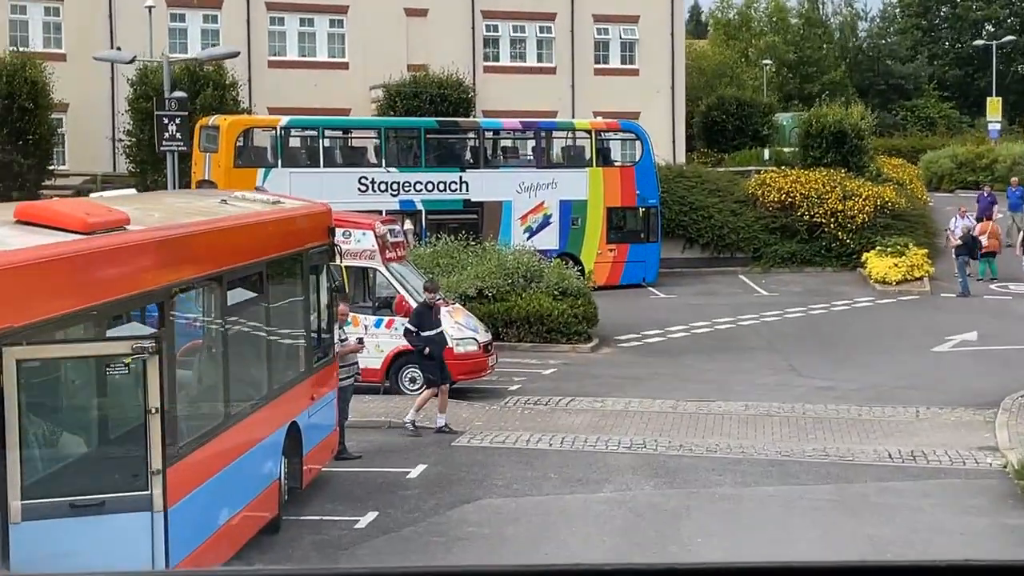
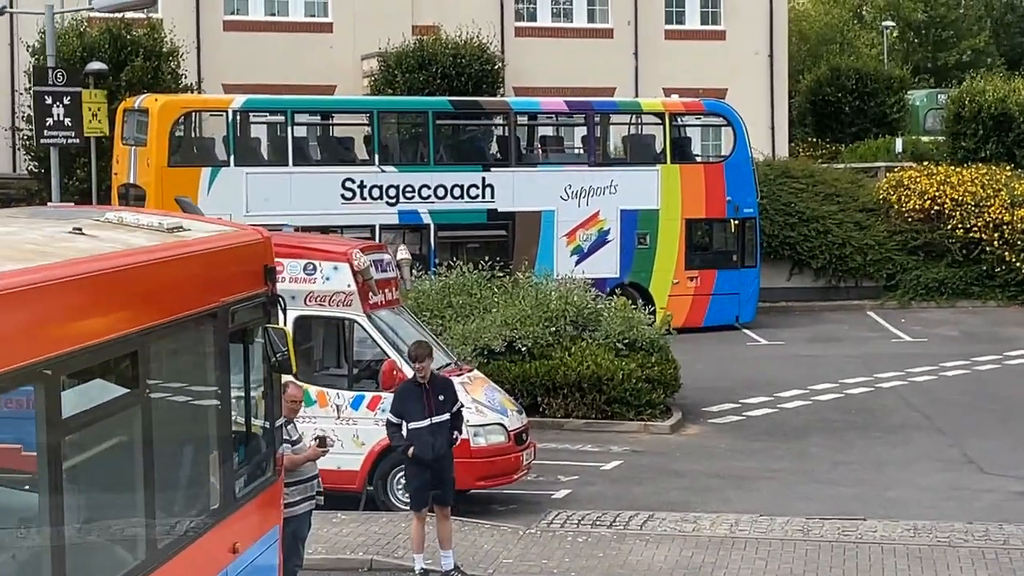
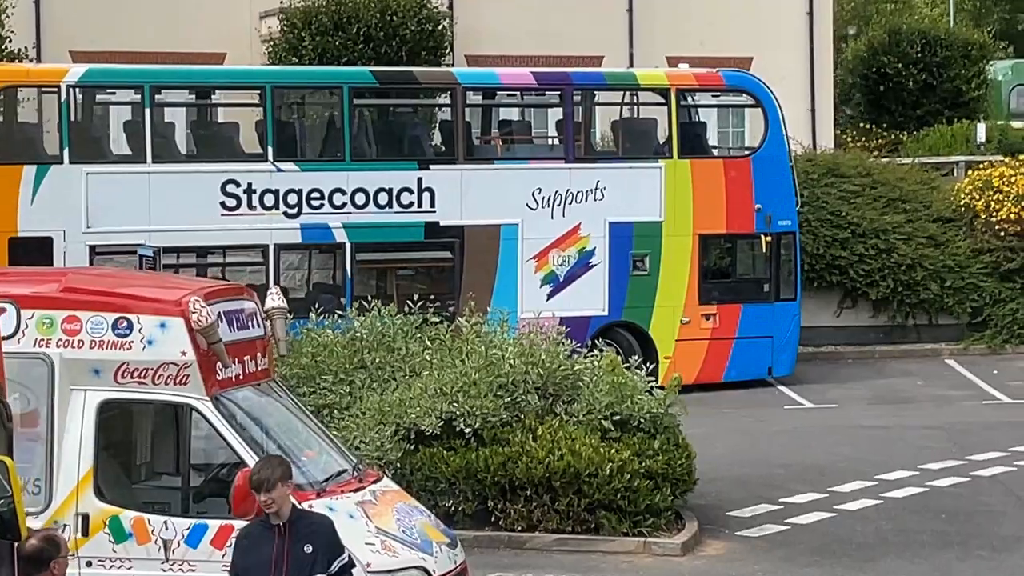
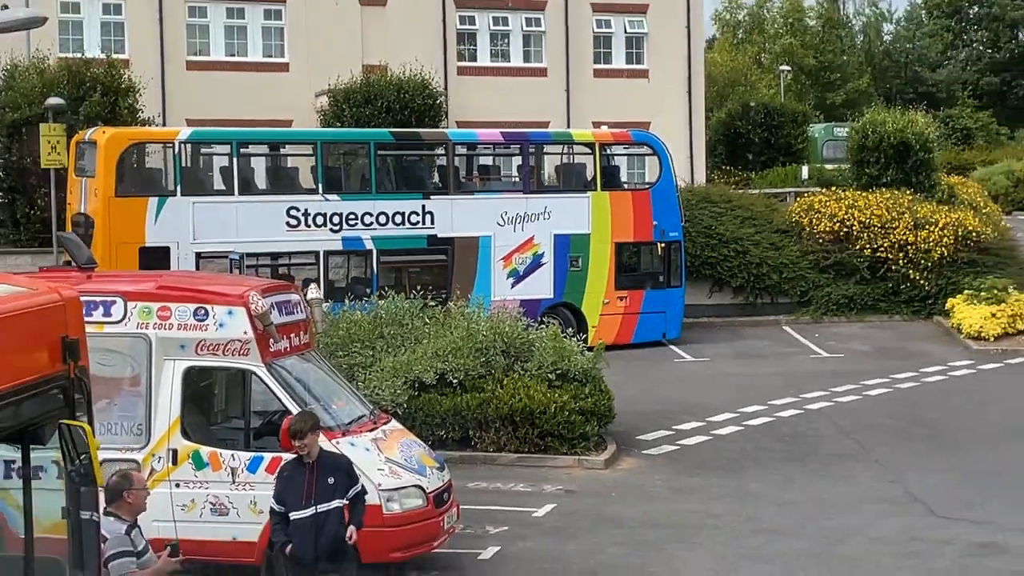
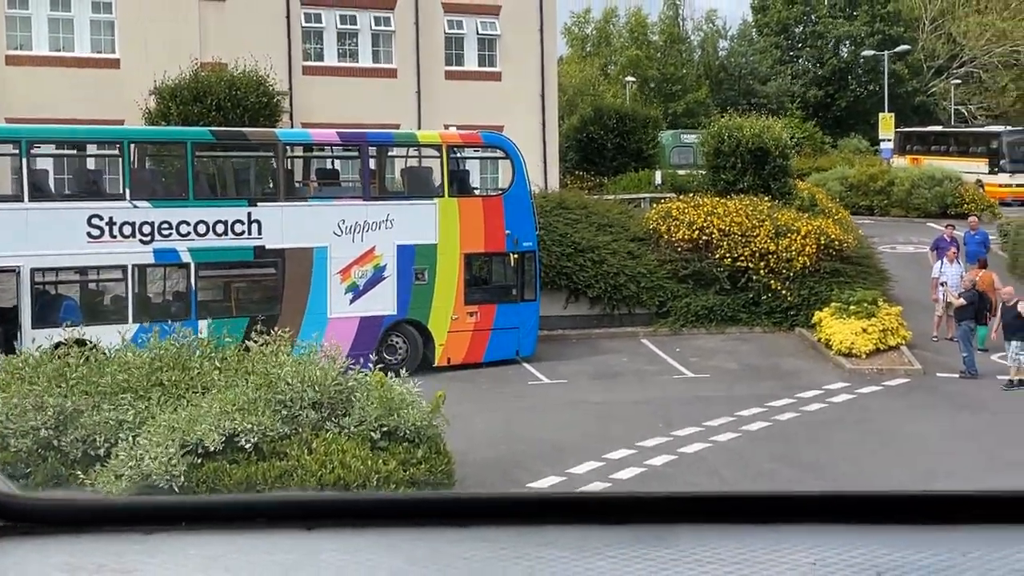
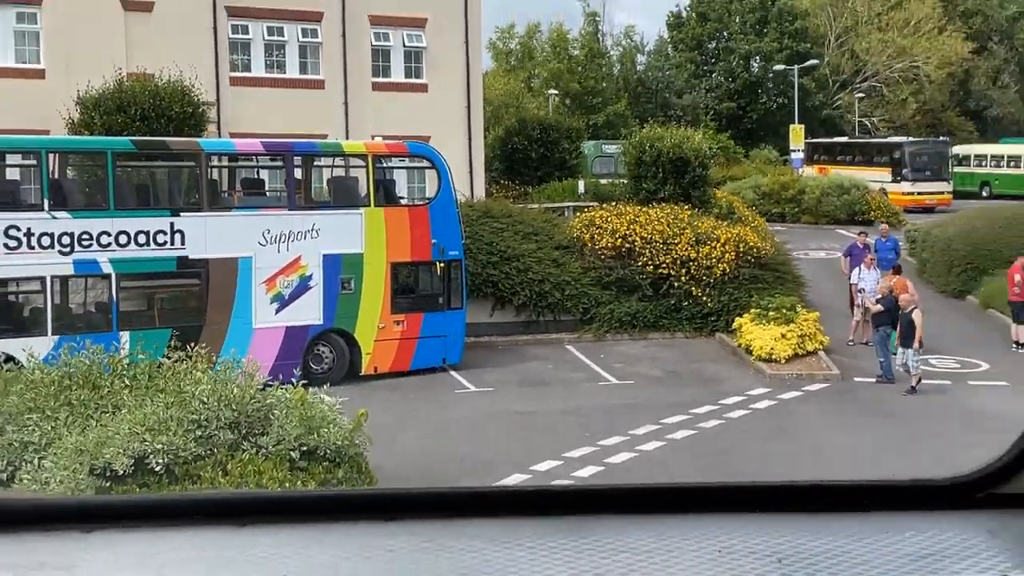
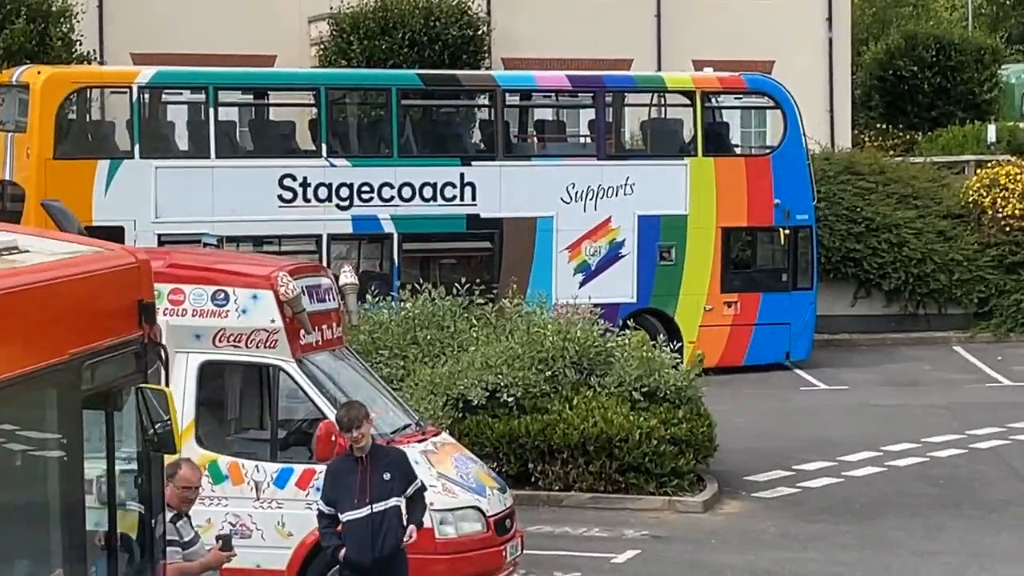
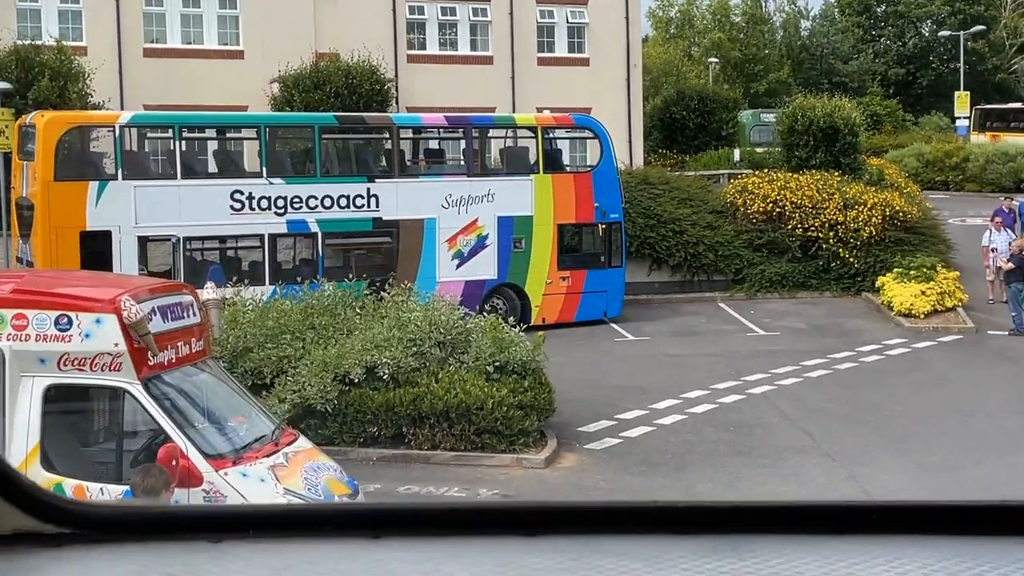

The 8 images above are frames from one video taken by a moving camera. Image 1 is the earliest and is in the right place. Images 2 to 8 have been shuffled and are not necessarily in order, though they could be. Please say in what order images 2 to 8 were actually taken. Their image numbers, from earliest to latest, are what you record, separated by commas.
2, 7, 3, 4, 8, 5, 6
